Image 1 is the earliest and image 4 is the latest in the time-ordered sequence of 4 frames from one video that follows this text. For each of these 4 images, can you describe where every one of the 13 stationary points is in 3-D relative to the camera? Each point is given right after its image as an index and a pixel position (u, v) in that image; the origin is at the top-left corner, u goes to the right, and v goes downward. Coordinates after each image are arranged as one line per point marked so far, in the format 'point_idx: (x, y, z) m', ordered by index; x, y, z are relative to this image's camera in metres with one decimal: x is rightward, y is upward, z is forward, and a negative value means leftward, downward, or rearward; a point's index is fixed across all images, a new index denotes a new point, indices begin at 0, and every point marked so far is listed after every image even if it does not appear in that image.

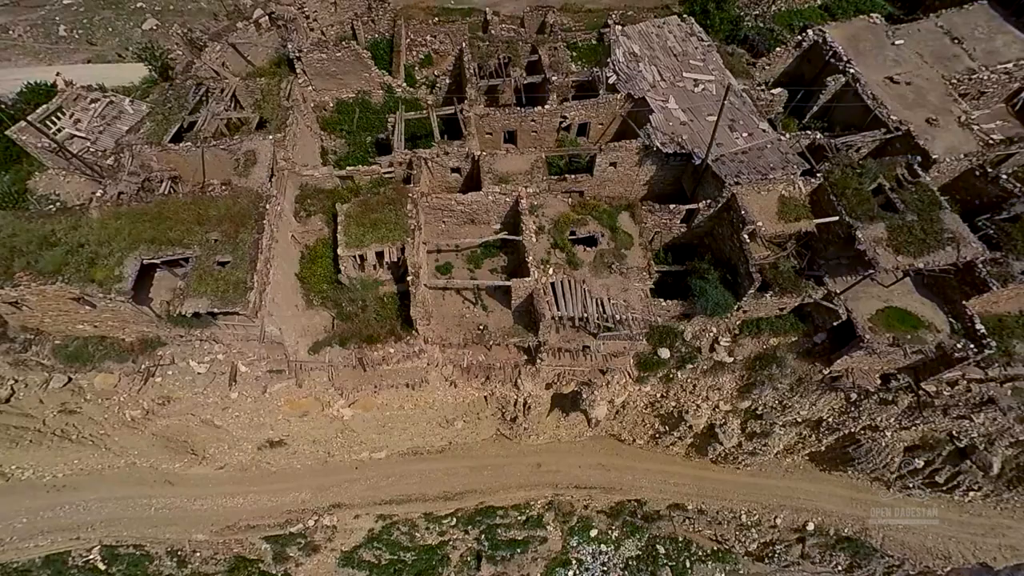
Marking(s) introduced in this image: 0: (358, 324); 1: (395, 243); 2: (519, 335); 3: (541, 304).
0: (-6.2, -1.4, +18.7) m
1: (-4.5, +1.7, +17.9) m
2: (+0.3, -1.9, +19.3) m
3: (+1.1, -0.6, +17.9) m
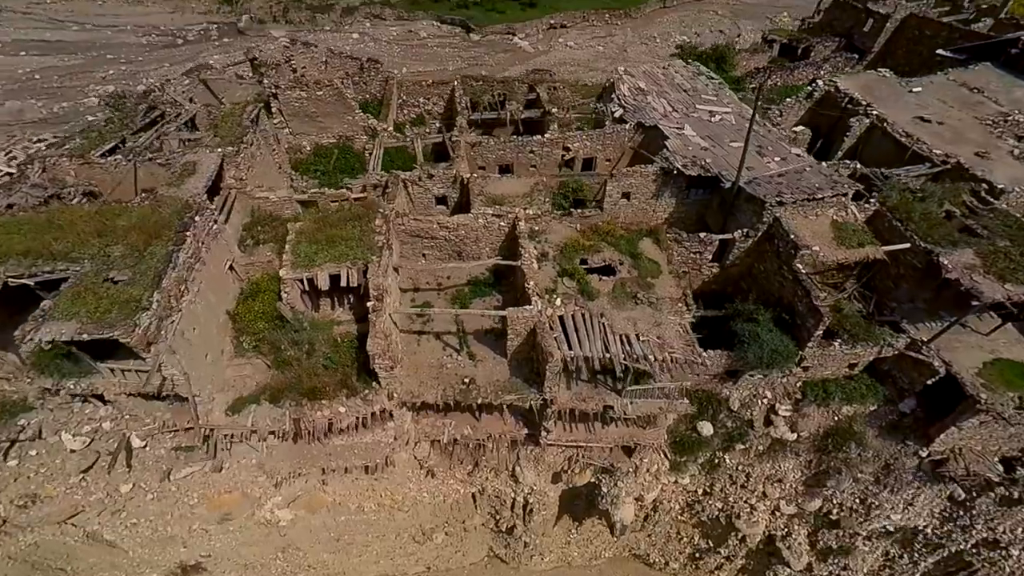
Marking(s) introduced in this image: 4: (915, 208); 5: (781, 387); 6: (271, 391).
0: (-6.3, -2.5, +13.8) m
1: (-4.6, +0.8, +13.8) m
2: (+0.2, -3.1, +14.3) m
3: (+1.0, -1.5, +13.3) m
4: (+14.4, +2.9, +16.9) m
5: (+9.9, -3.6, +17.3) m
6: (-7.0, -3.0, +13.7) m
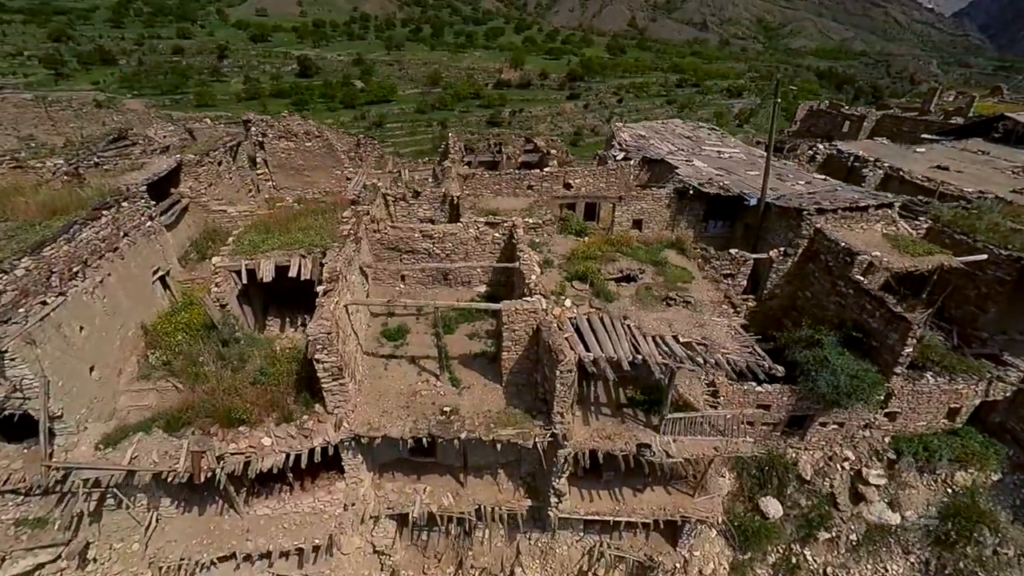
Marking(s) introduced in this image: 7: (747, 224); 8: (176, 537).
0: (-6.4, -2.2, +10.0) m
1: (-4.7, +0.9, +11.0) m
2: (+0.1, -3.0, +10.3) m
3: (+0.9, -1.2, +9.8) m
4: (+14.3, +2.1, +14.6) m
5: (+9.8, -4.3, +13.1) m
6: (-7.1, -2.7, +9.8) m
7: (+8.0, +2.2, +16.0) m
8: (-7.5, -5.6, +10.5) m
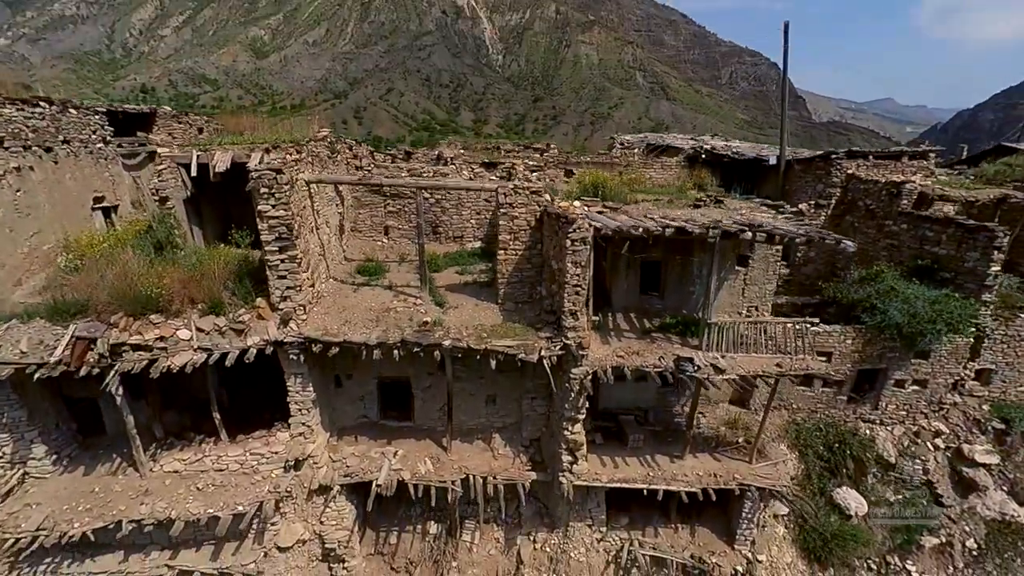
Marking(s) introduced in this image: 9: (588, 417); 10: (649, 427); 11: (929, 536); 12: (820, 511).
0: (-6.4, 0.0, +7.8) m
1: (-4.7, +2.8, +9.5) m
2: (+0.1, -0.8, +7.9) m
3: (+0.9, +1.1, +7.9) m
4: (+14.3, +3.3, +13.2) m
5: (+9.8, -2.7, +10.4) m
6: (-7.1, -0.4, +7.5) m
7: (+8.0, +3.1, +14.6) m
8: (-7.5, -3.4, +7.6) m
9: (+1.6, -2.6, +9.8) m
10: (+2.8, -2.8, +9.7) m
11: (+8.3, -4.5, +9.3) m
12: (+6.1, -4.1, +9.5) m
